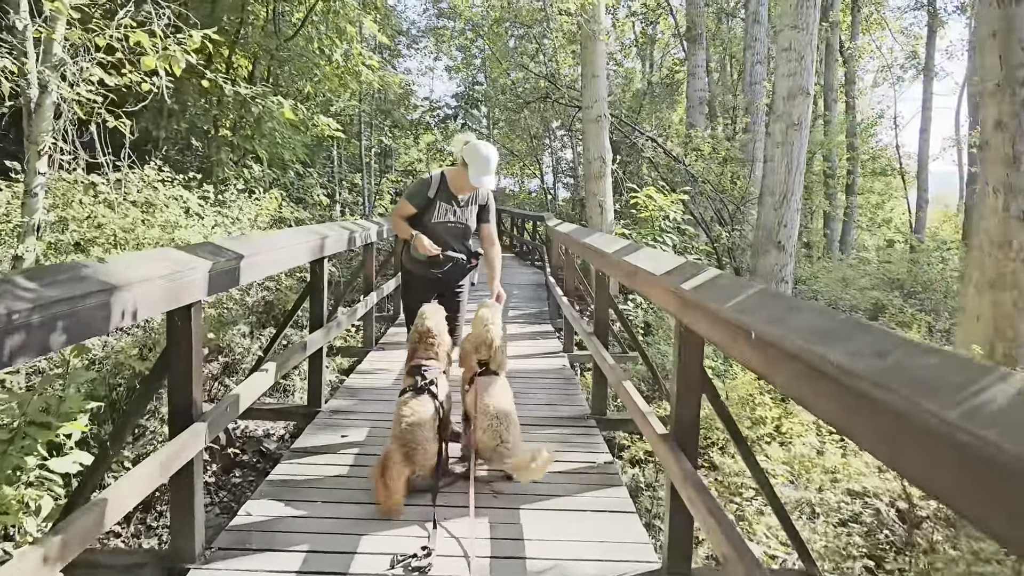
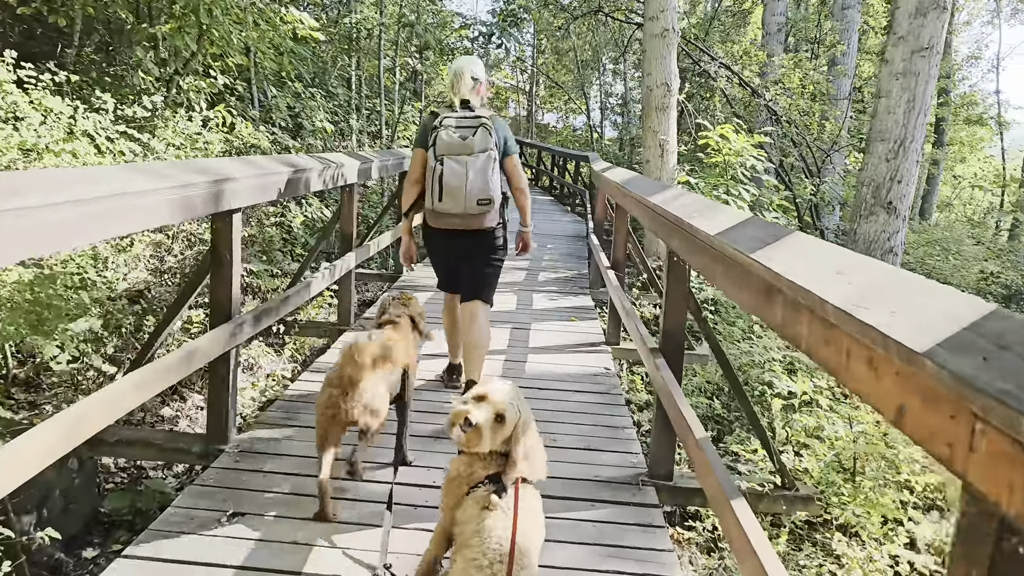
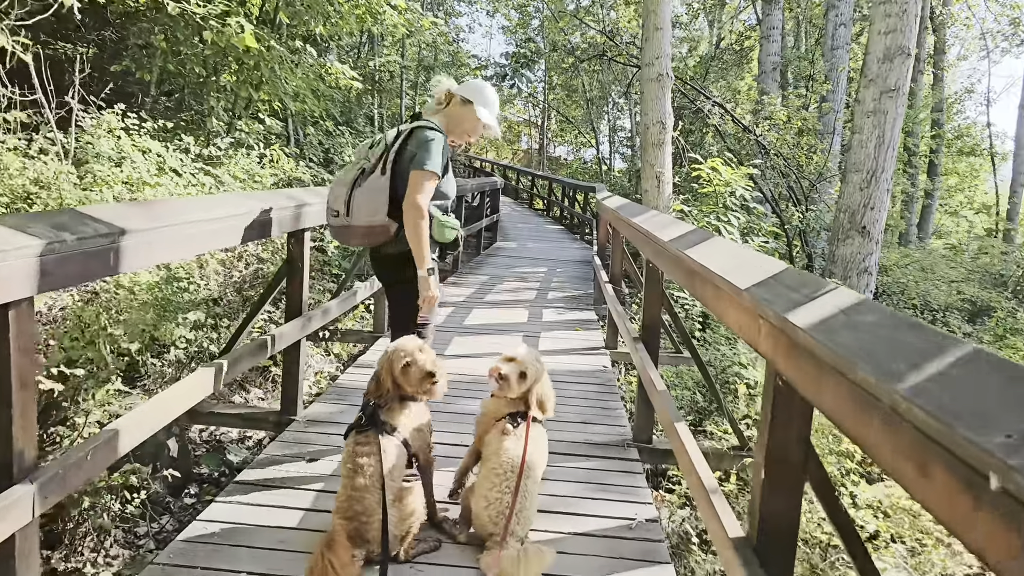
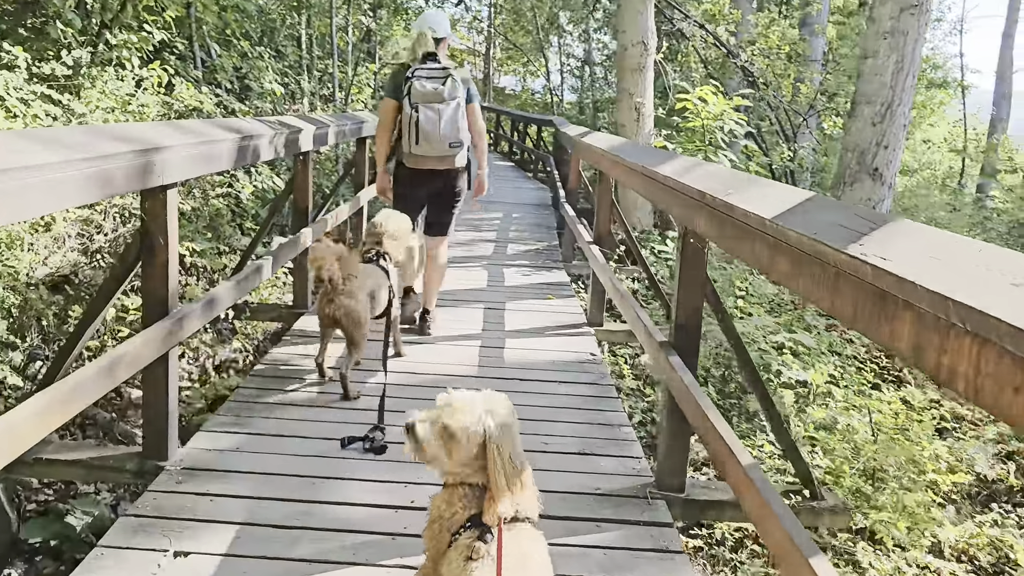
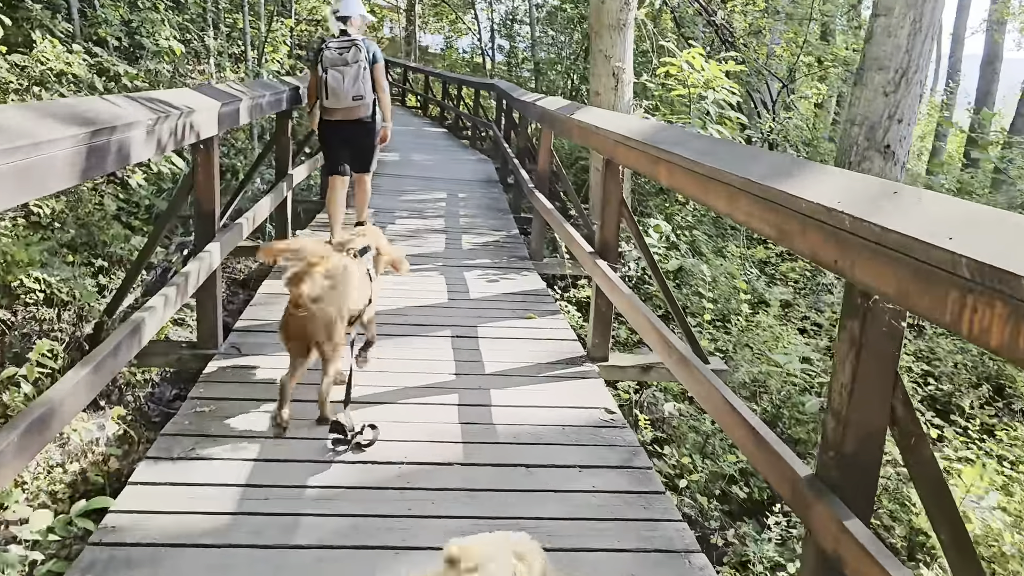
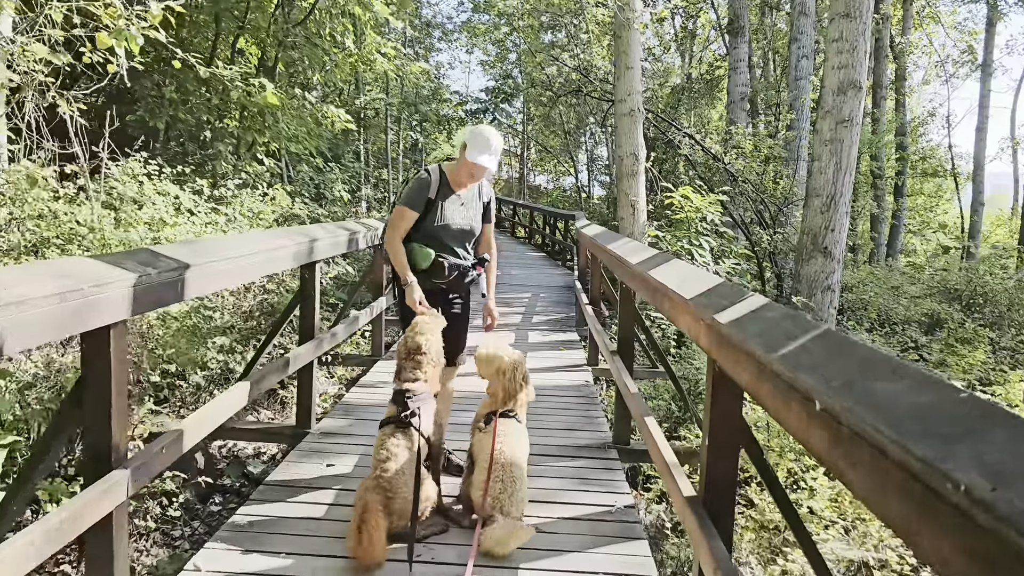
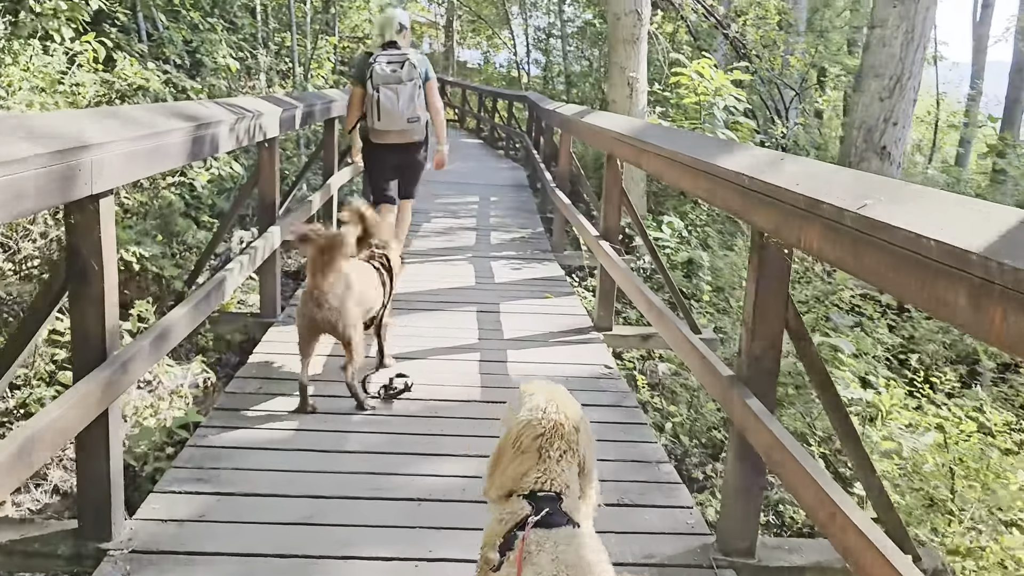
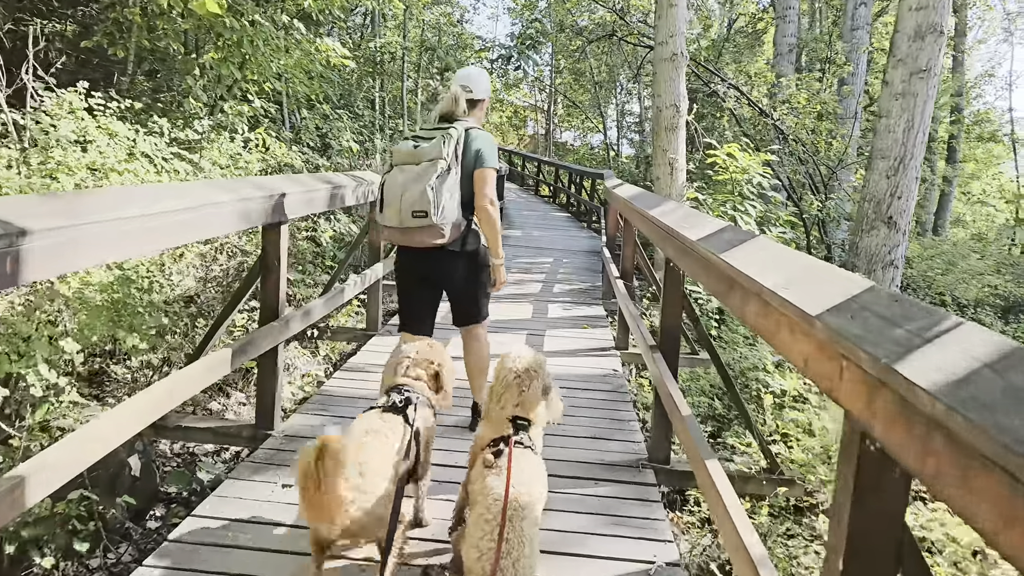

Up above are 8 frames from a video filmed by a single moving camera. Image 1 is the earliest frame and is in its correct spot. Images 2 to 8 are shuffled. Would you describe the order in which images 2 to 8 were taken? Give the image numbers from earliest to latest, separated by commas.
6, 3, 8, 2, 4, 7, 5
